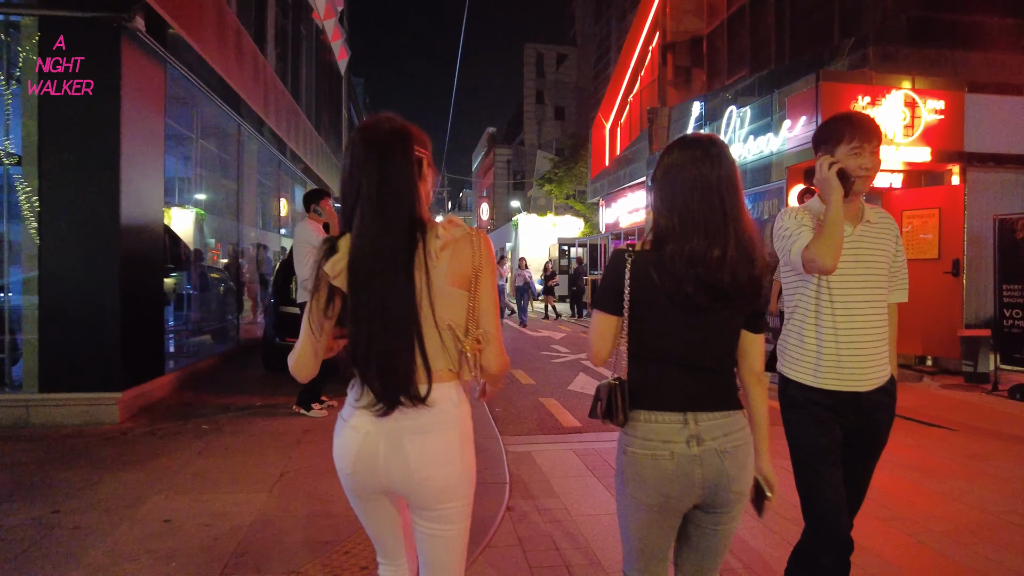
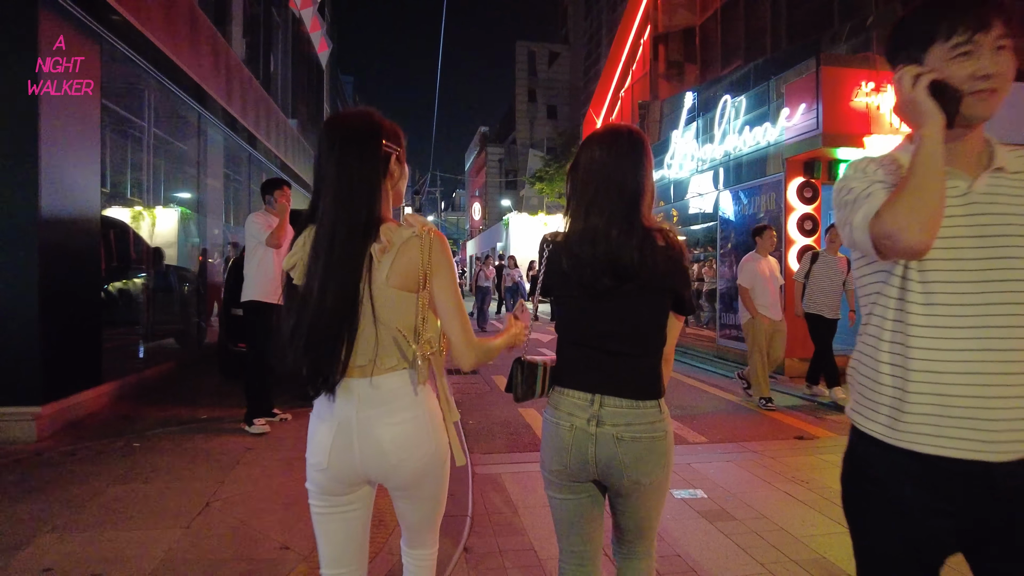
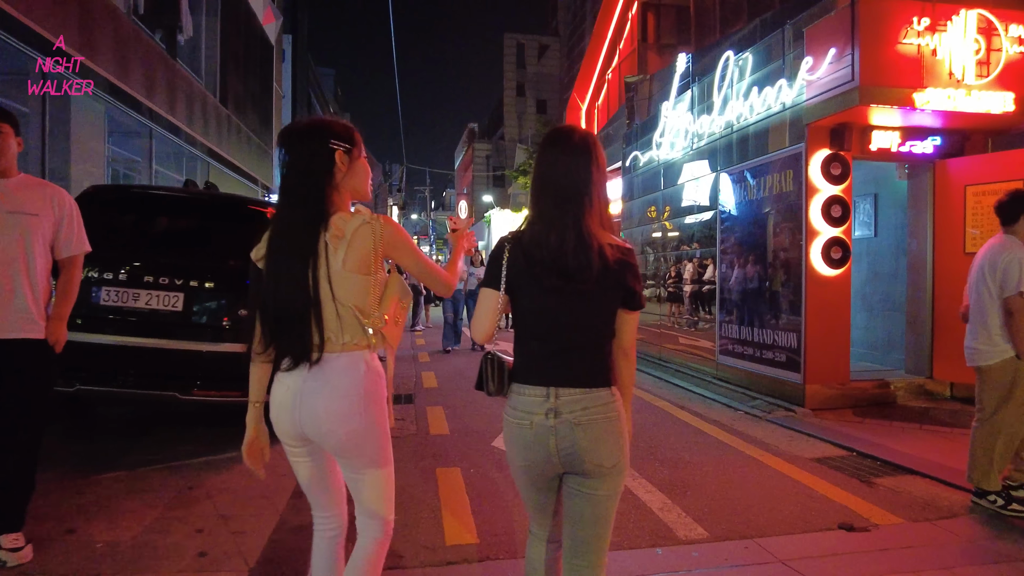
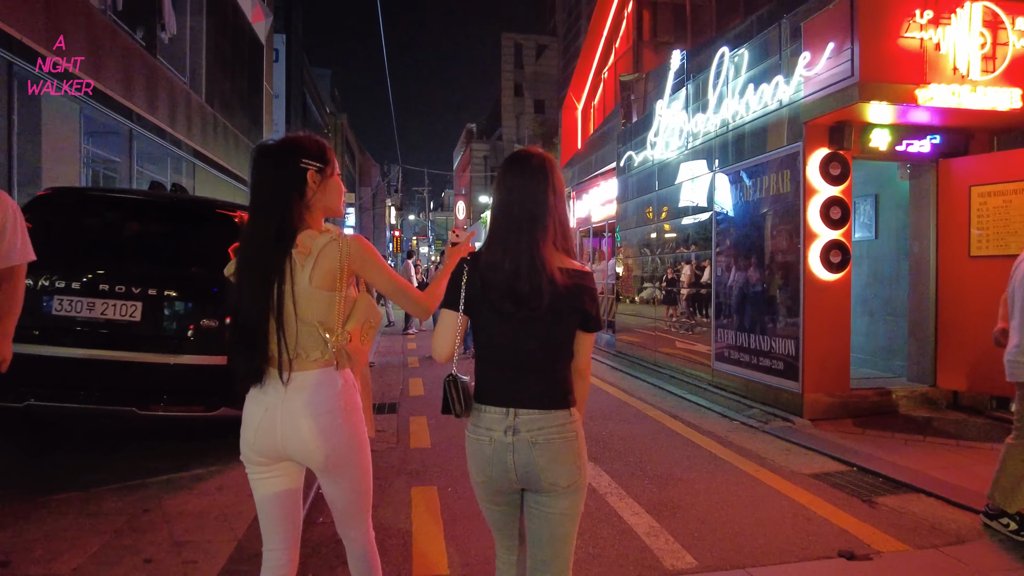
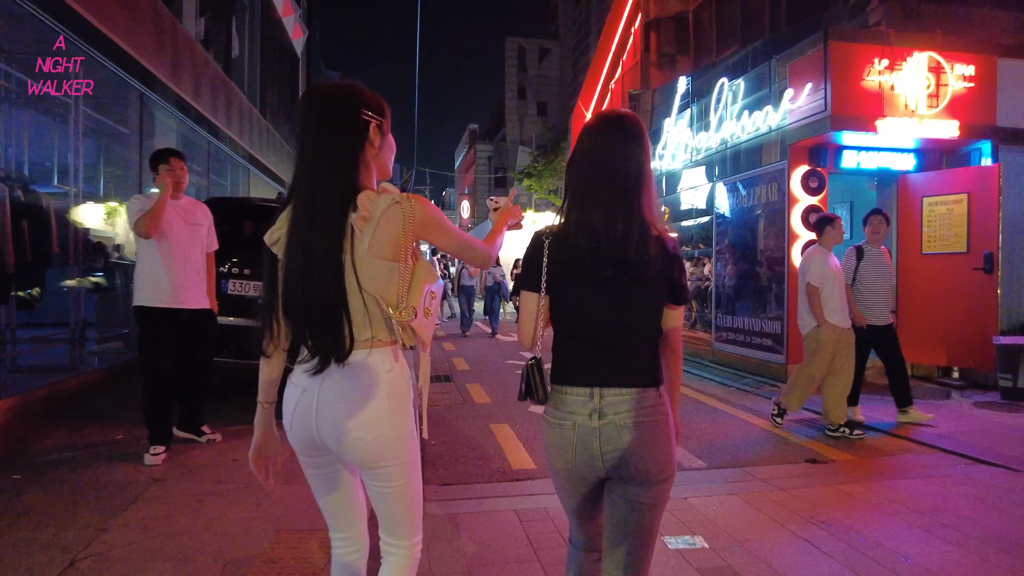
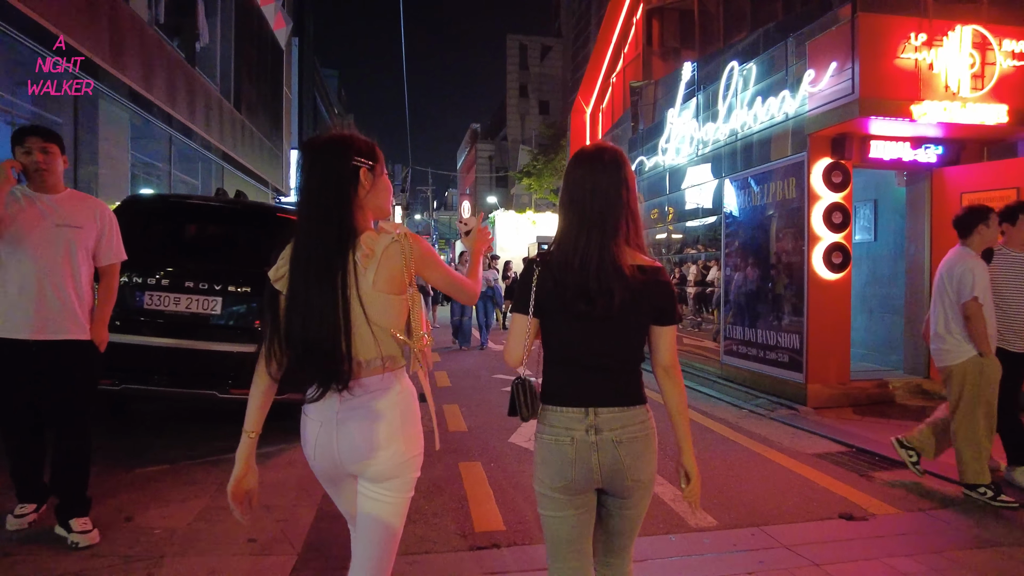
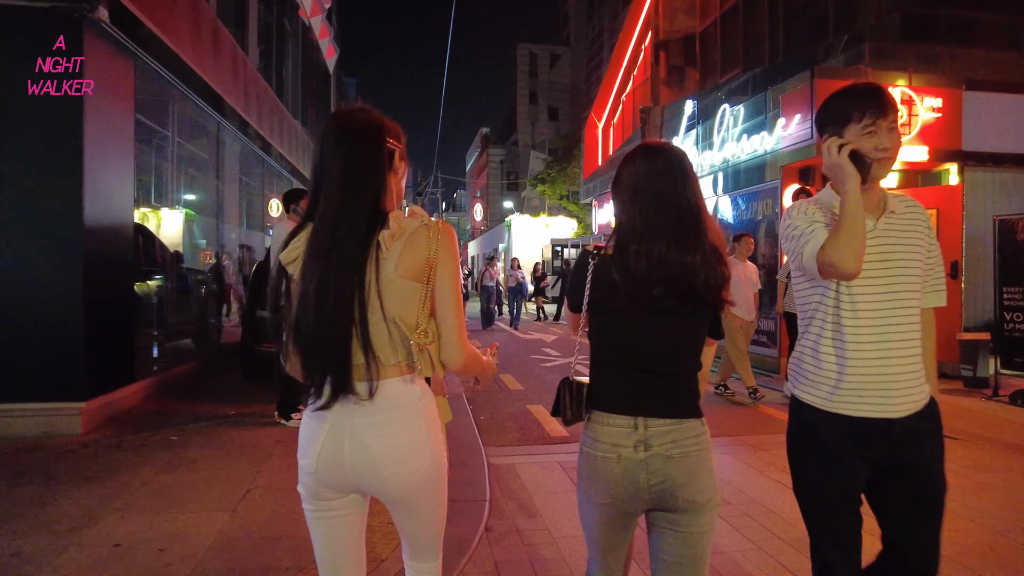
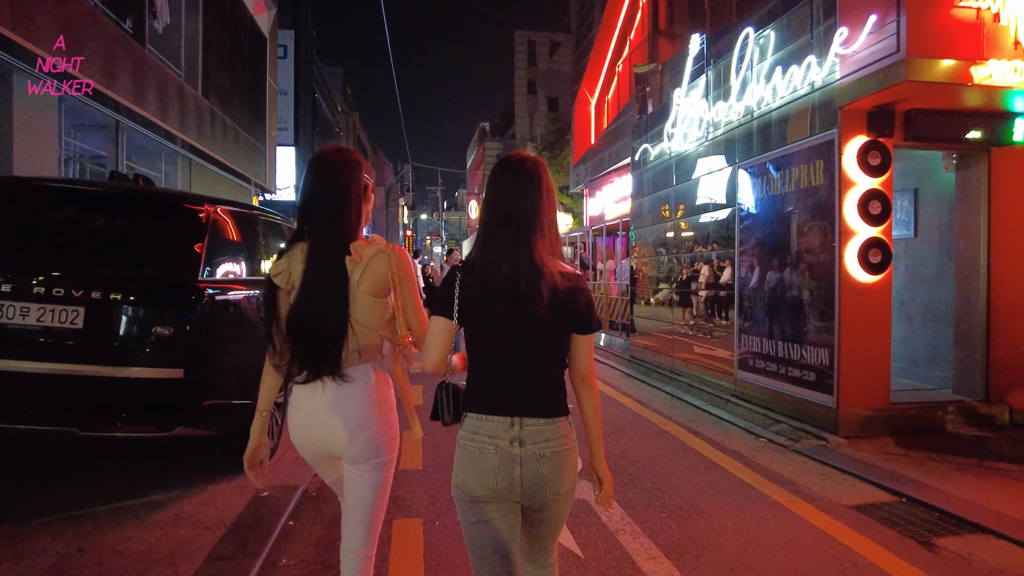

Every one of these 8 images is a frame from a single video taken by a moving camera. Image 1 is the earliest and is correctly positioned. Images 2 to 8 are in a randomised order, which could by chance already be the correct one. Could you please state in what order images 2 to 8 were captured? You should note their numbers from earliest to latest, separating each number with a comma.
7, 2, 5, 6, 3, 4, 8
